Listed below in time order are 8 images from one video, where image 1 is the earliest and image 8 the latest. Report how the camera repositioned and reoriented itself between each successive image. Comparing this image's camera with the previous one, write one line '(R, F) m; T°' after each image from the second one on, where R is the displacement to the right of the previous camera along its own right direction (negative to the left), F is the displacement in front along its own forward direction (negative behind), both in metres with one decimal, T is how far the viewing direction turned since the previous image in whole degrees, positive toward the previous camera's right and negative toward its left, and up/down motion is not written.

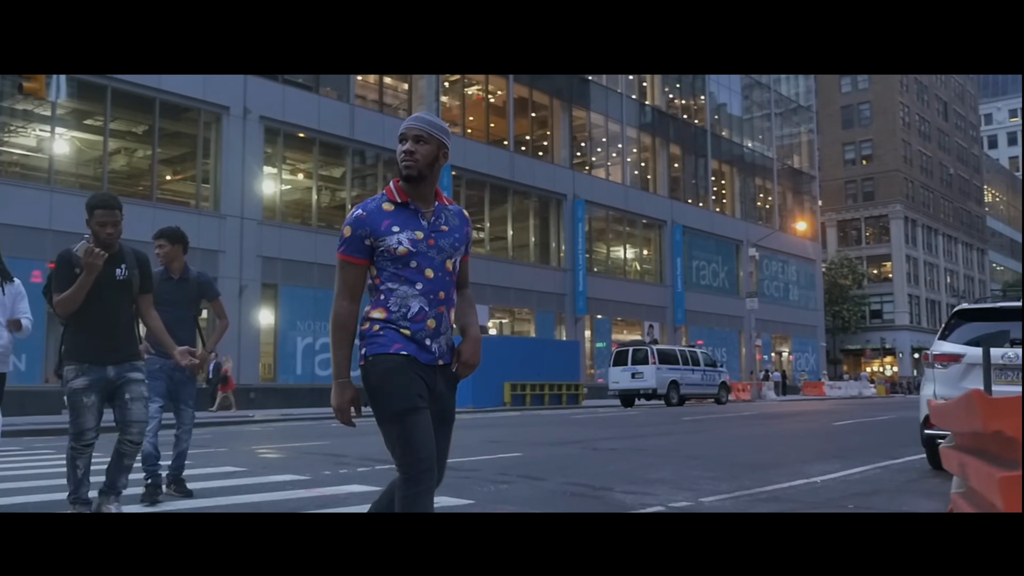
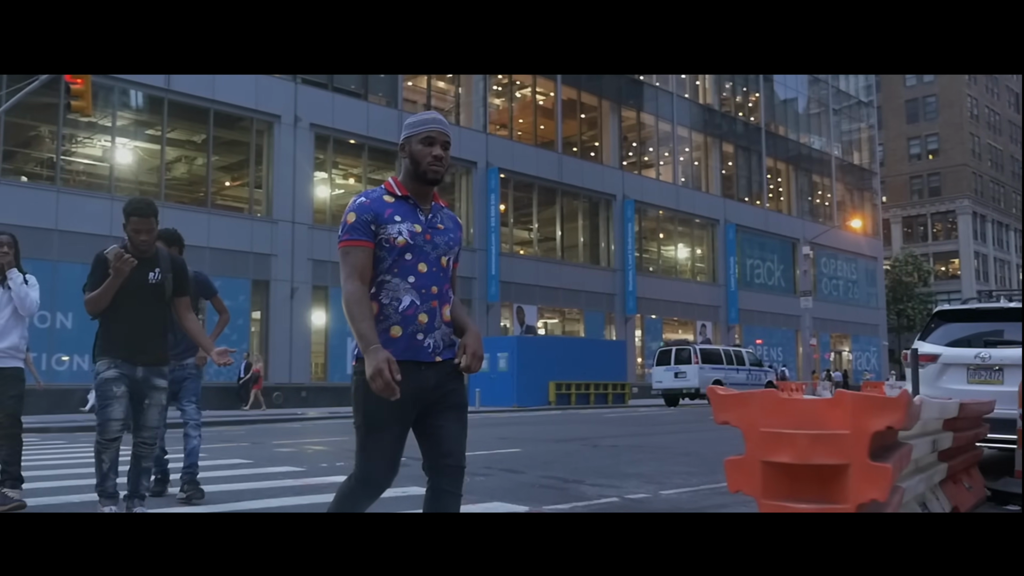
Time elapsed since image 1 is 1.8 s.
(+0.7, -0.4) m; -4°
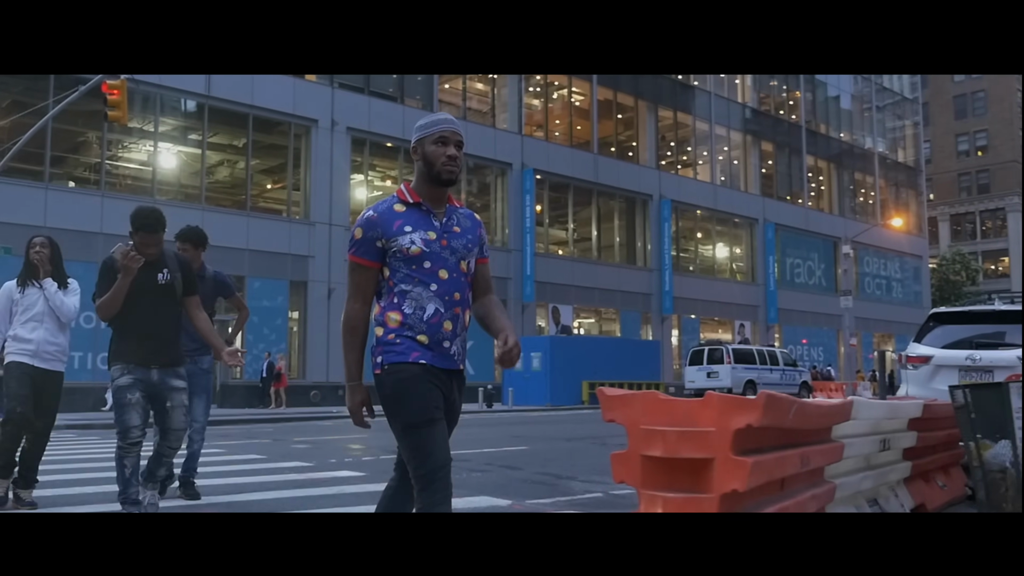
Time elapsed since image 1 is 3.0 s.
(+0.4, -0.3) m; -3°
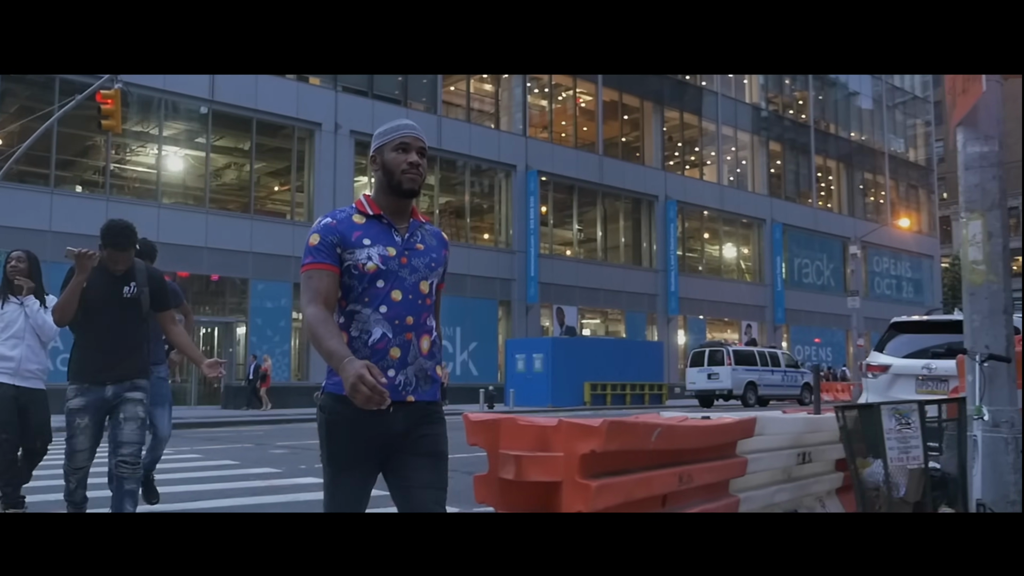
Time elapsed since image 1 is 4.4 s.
(+0.5, -0.2) m; -1°
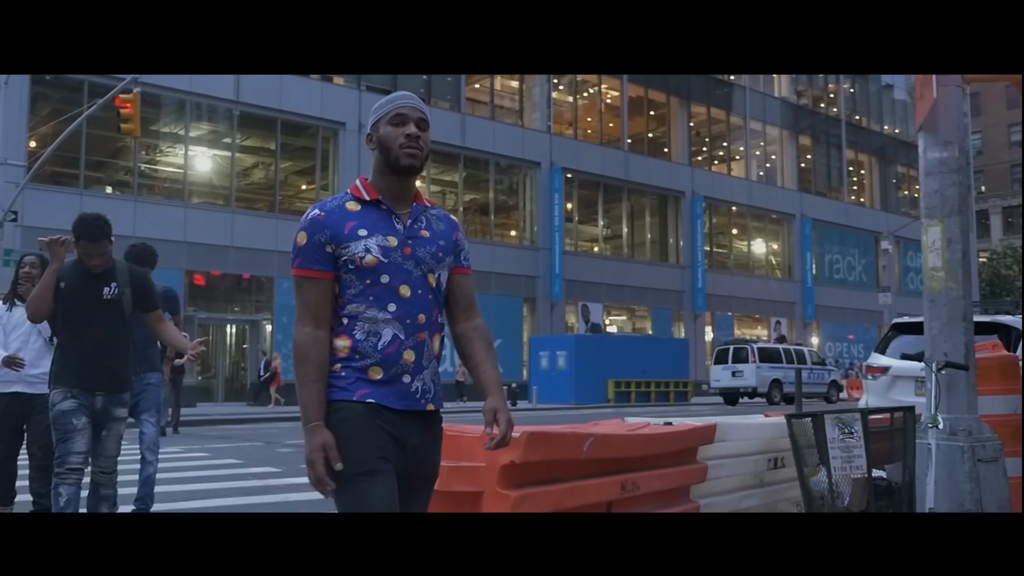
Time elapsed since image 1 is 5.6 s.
(+0.4, 0.0) m; -2°
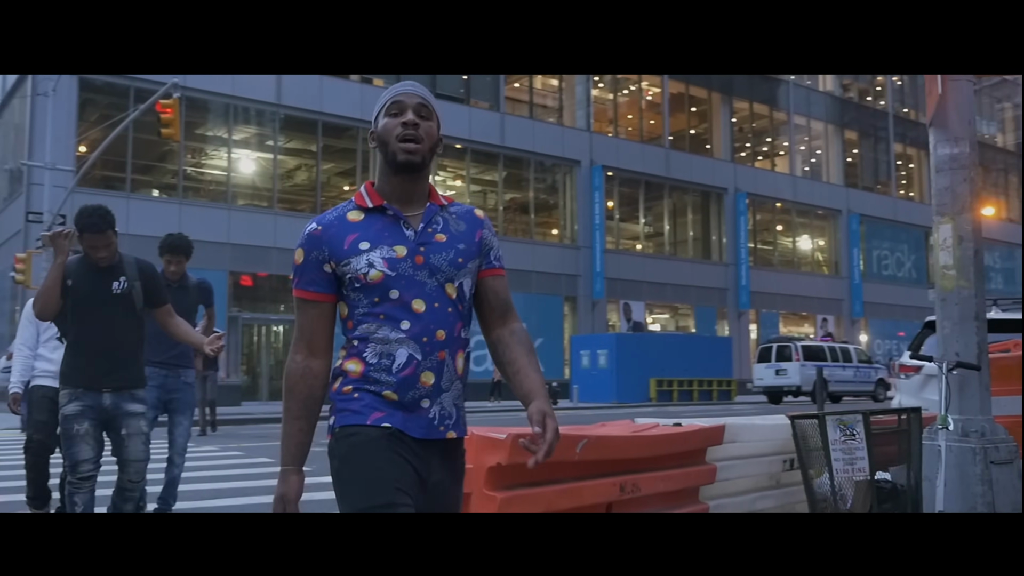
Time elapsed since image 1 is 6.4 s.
(+0.2, 0.0) m; -3°
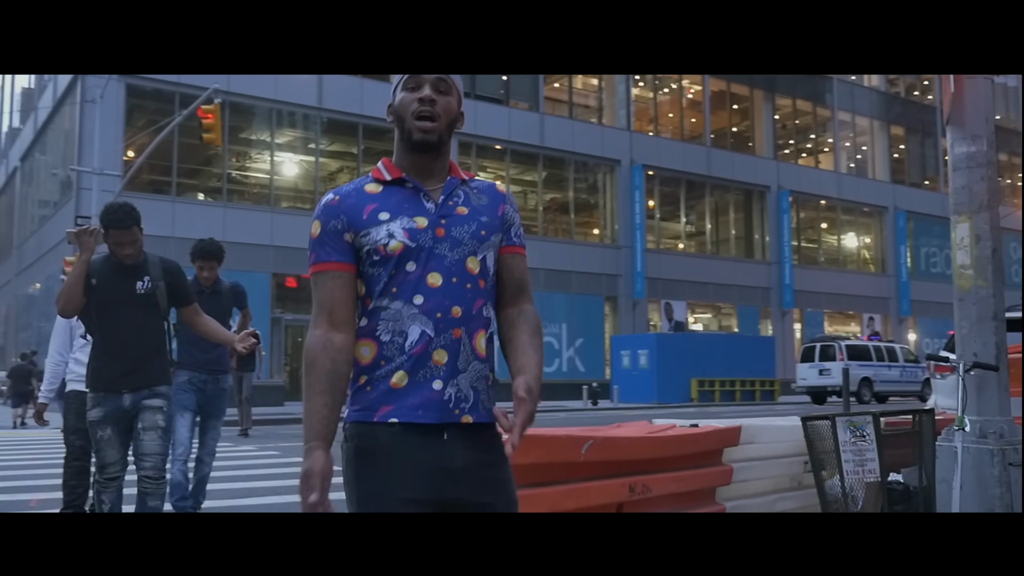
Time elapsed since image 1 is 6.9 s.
(+0.1, 0.0) m; -3°
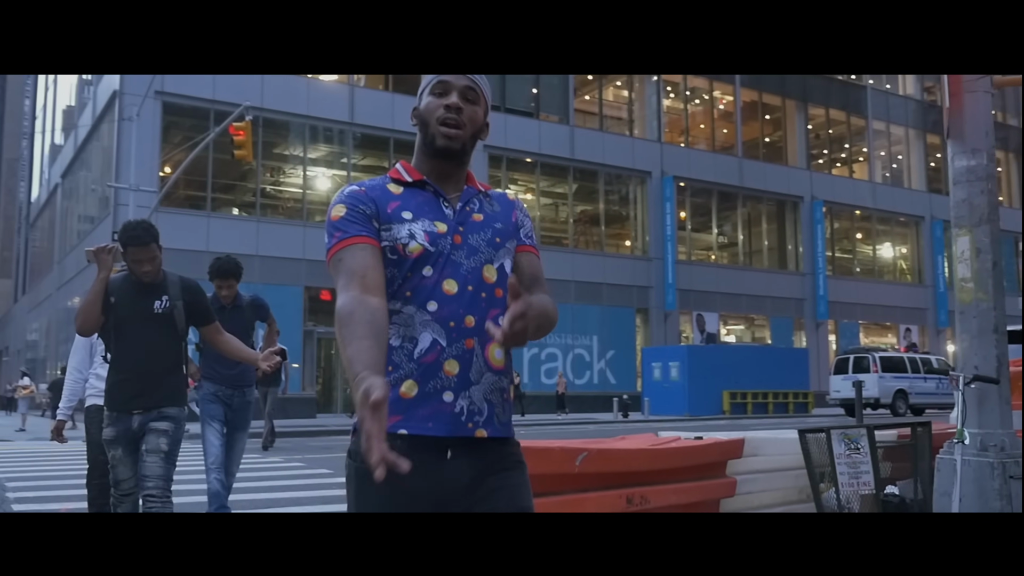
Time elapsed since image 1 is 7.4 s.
(+0.1, -0.1) m; -2°
